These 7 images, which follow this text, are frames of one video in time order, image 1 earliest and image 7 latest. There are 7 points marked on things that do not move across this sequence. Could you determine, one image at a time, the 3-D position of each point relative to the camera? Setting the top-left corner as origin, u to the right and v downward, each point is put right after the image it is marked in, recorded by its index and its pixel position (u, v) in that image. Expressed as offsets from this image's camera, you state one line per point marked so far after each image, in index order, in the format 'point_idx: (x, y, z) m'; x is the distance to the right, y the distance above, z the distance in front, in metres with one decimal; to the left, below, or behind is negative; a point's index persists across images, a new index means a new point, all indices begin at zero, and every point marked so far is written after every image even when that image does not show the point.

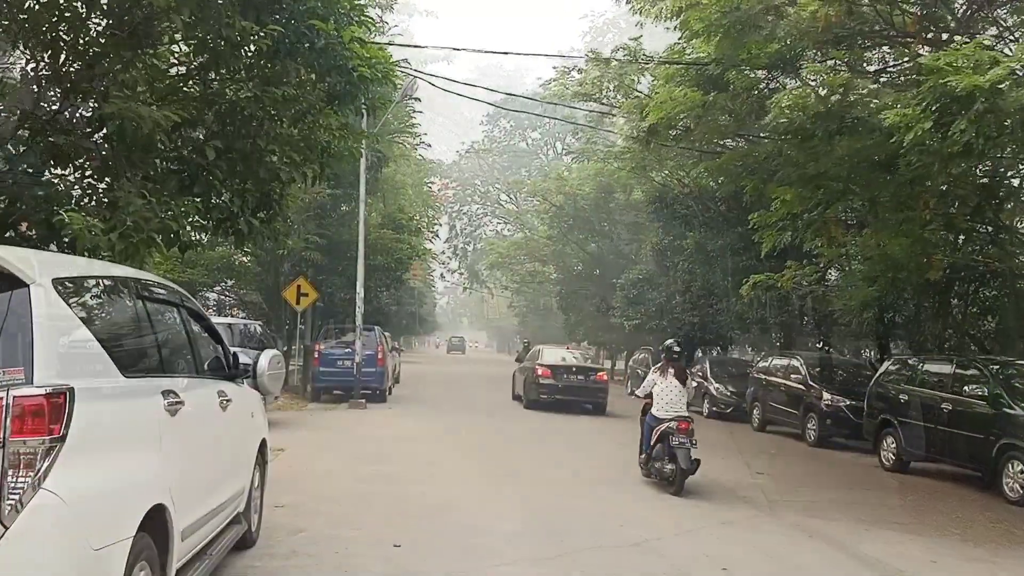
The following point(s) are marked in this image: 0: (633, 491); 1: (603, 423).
0: (+1.4, -2.3, +10.9) m
1: (+1.7, -2.7, +18.5) m
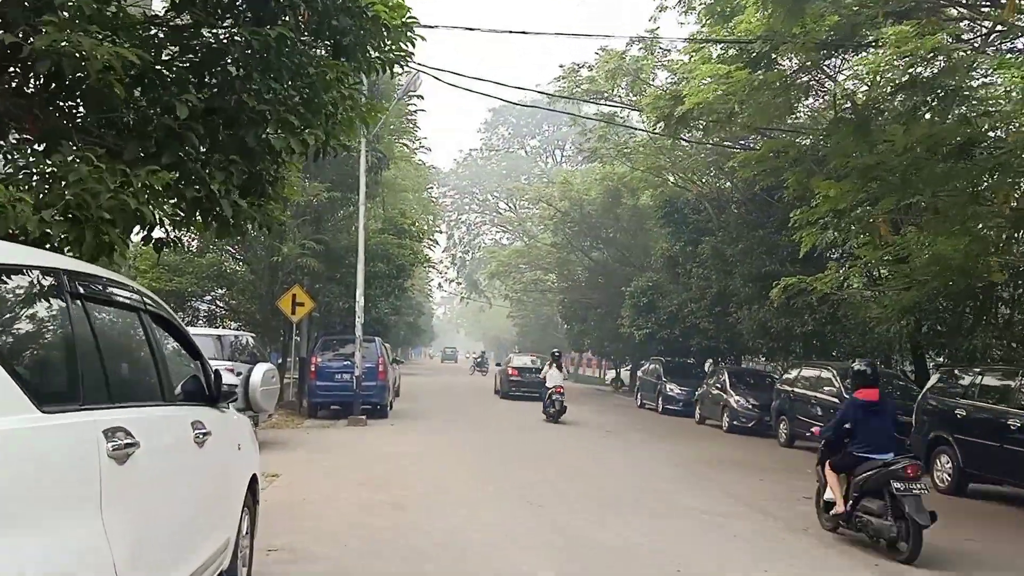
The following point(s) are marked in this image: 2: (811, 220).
0: (+1.6, -2.4, +9.6) m
1: (+2.0, -2.8, +17.2) m
2: (+4.2, +0.9, +13.2) m
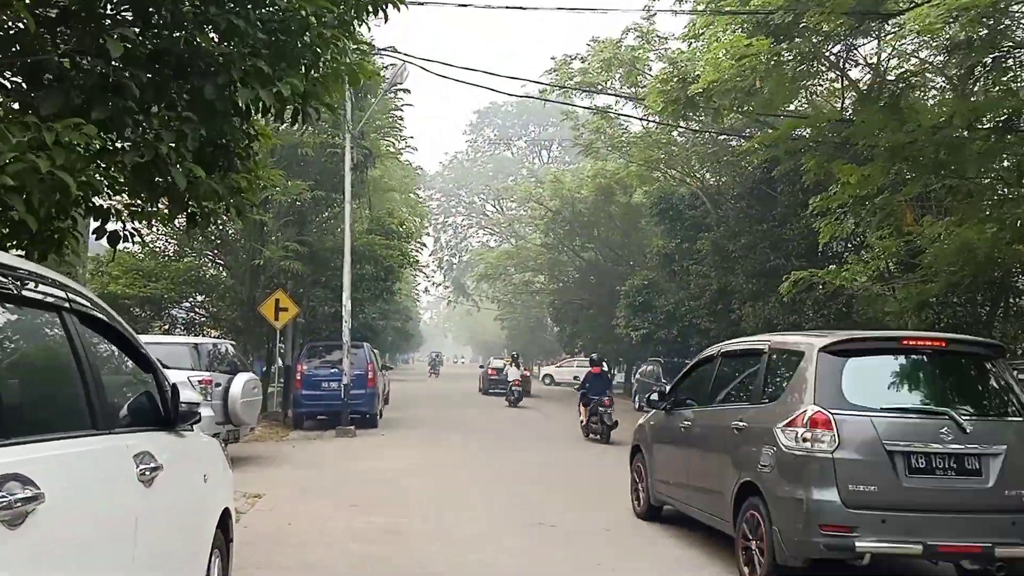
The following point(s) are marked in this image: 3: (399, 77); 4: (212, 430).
0: (+1.7, -2.3, +8.7) m
1: (+1.9, -2.8, +16.3) m
2: (+4.2, +1.0, +12.3) m
3: (-2.3, +4.4, +19.4) m
4: (-4.1, -1.9, +12.8) m
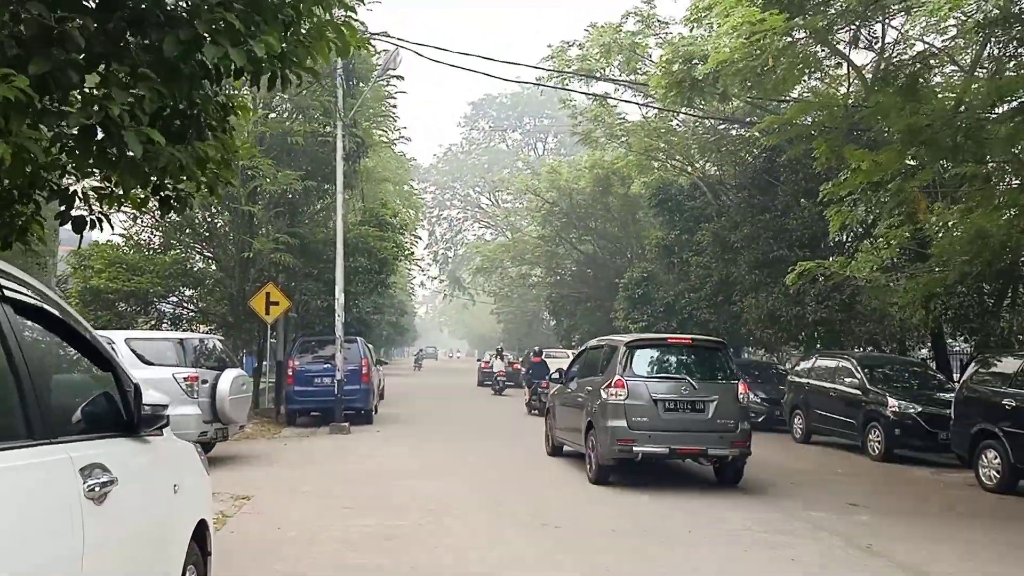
0: (+1.7, -2.2, +8.3) m
1: (+1.9, -2.6, +15.8) m
2: (+4.2, +1.2, +11.9) m
3: (-2.4, +4.5, +18.8) m
4: (-4.1, -1.8, +12.3) m
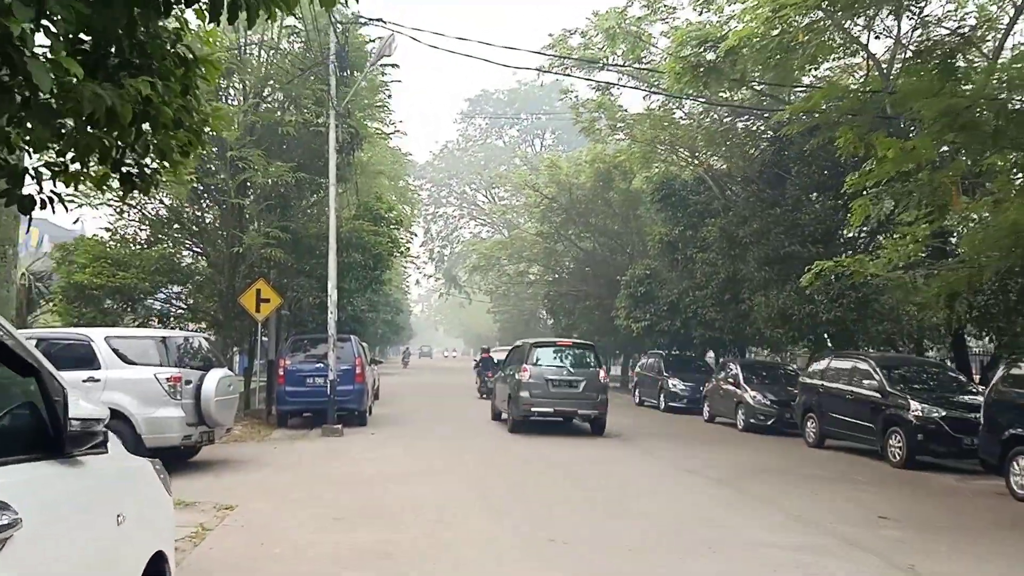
0: (+1.8, -2.2, +7.5) m
1: (+1.9, -2.6, +15.1) m
2: (+4.2, +1.2, +11.2) m
3: (-2.4, +4.6, +18.1) m
4: (-4.0, -1.8, +11.6) m
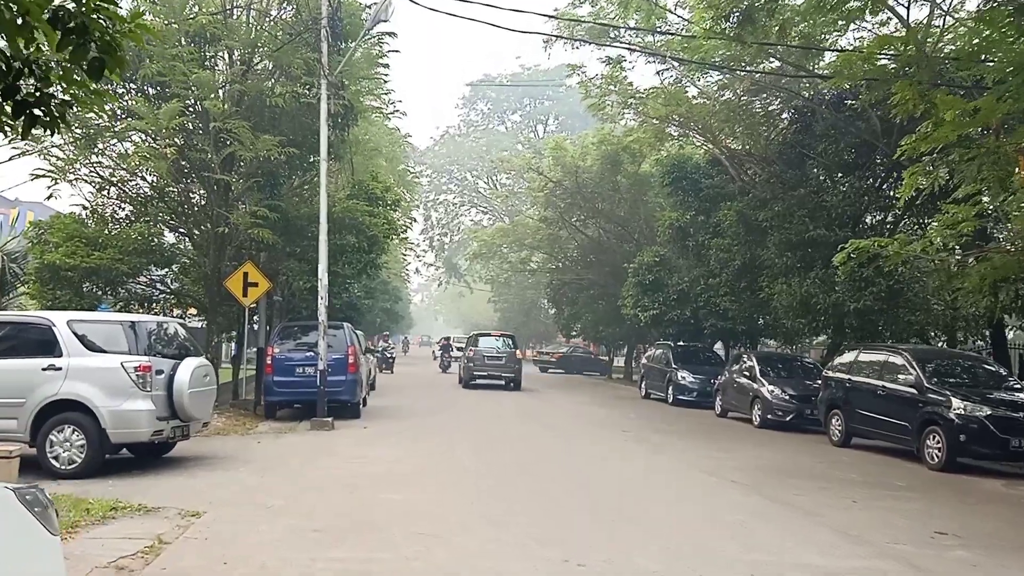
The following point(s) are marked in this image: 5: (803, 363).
0: (+1.8, -2.0, +6.4) m
1: (+2.0, -2.3, +14.0) m
2: (+4.3, +1.4, +10.0) m
3: (-2.3, +4.9, +16.9) m
4: (-4.0, -1.5, +10.4) m
5: (+6.1, -1.6, +19.8) m
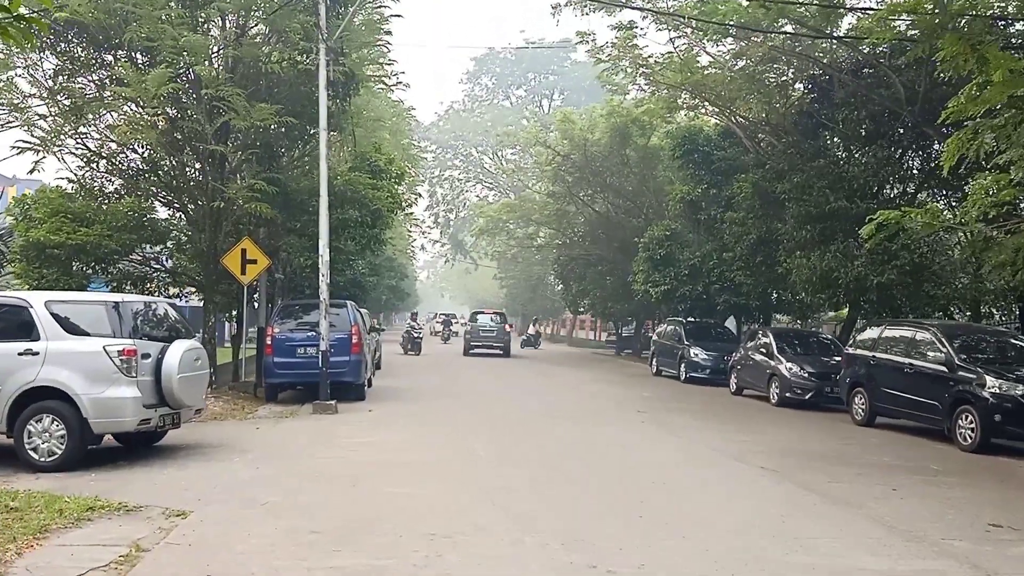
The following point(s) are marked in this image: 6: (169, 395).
0: (+1.9, -1.8, +5.7) m
1: (+2.1, -2.0, +13.3) m
2: (+4.4, +1.7, +9.2) m
3: (-2.2, +5.2, +16.1) m
4: (-3.9, -1.3, +9.8) m
5: (+6.3, -1.0, +19.1) m
6: (-3.7, -1.1, +10.1) m
